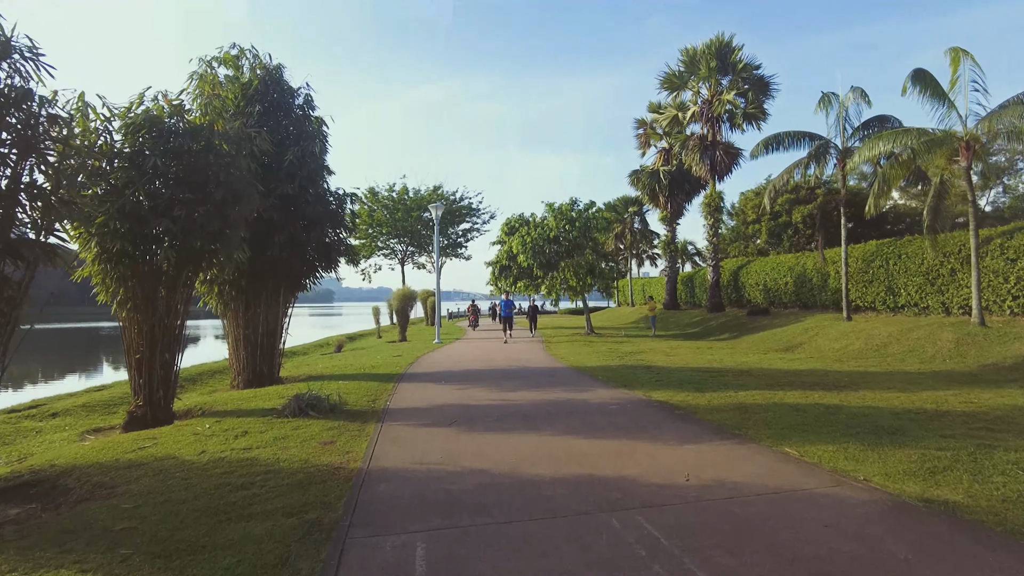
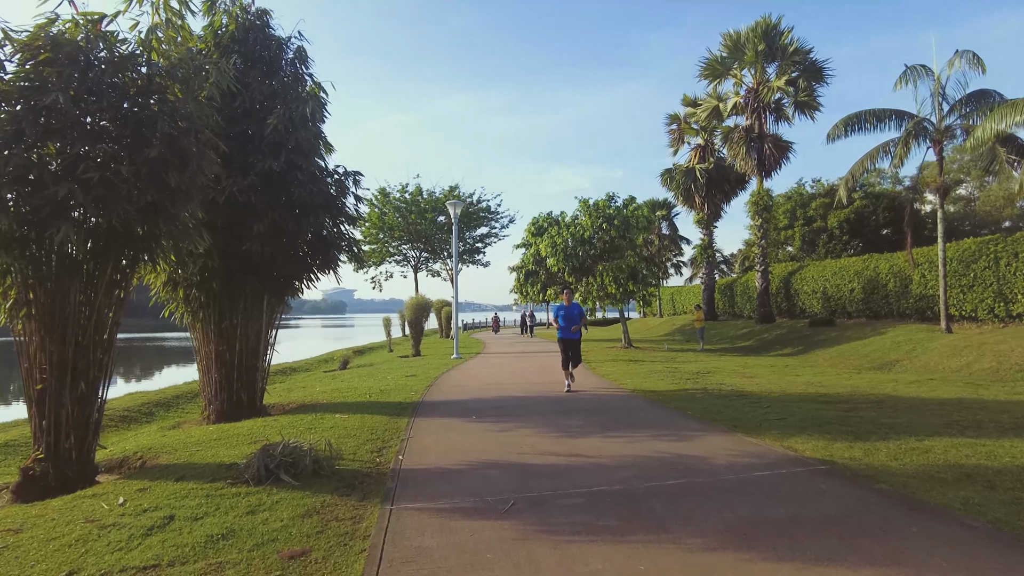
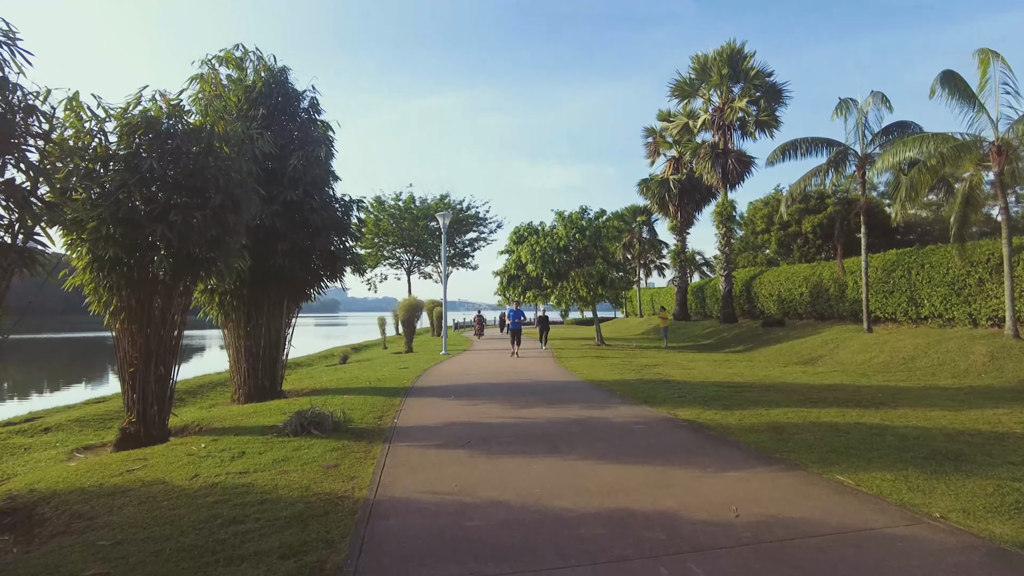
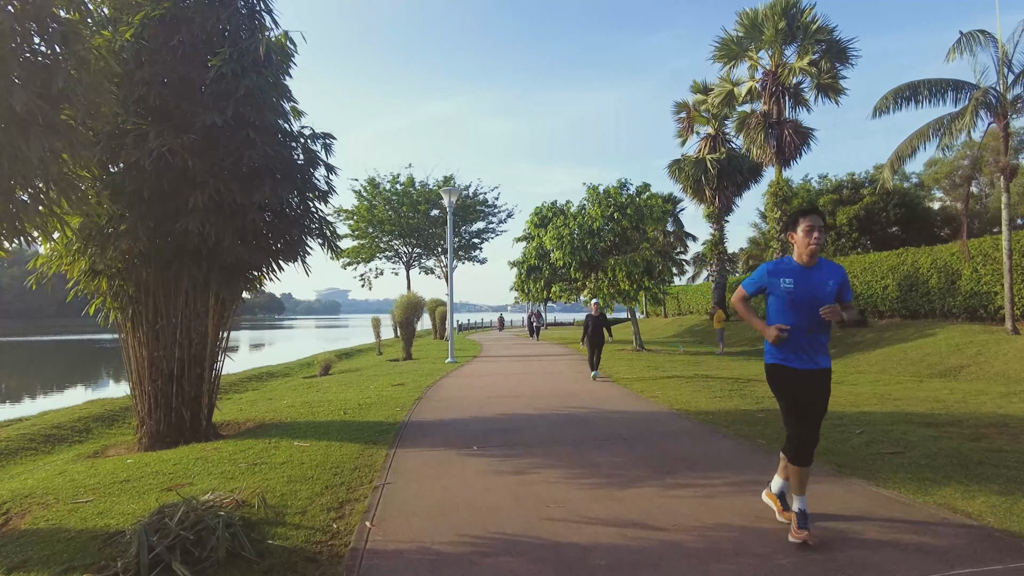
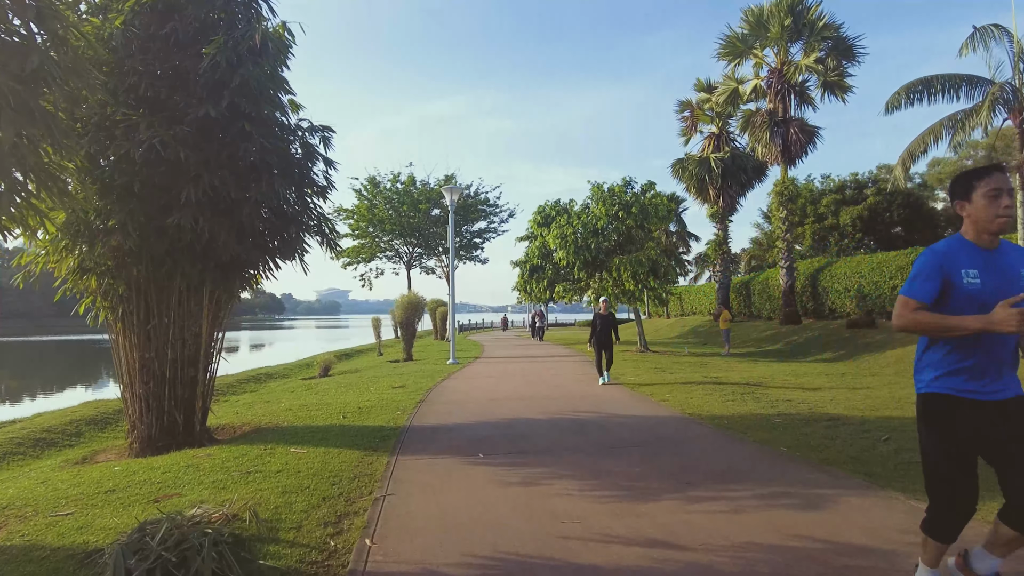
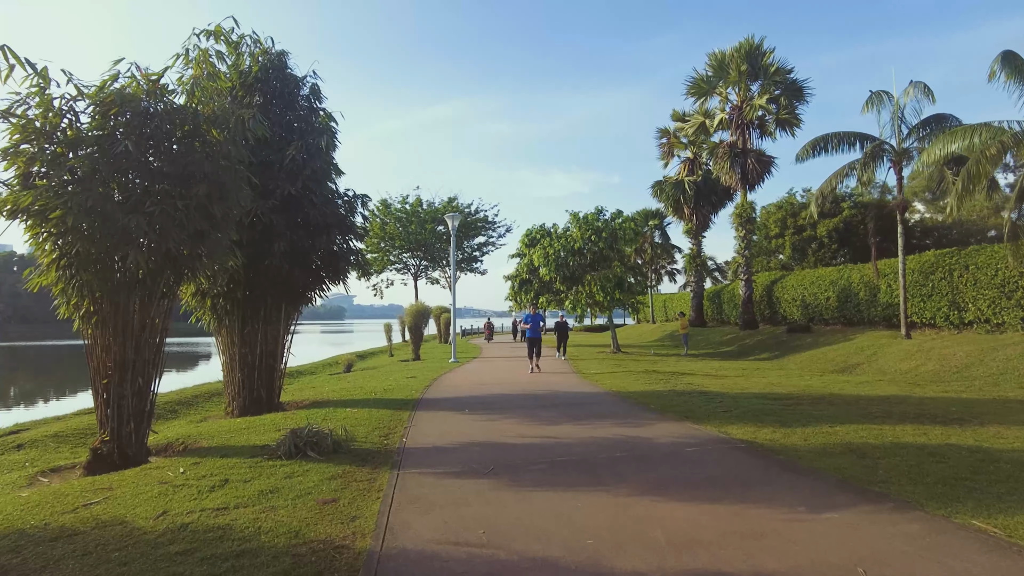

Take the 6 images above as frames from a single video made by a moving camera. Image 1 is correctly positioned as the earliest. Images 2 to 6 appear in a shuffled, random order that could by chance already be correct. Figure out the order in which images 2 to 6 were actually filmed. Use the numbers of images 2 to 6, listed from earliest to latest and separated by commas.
3, 6, 2, 4, 5
